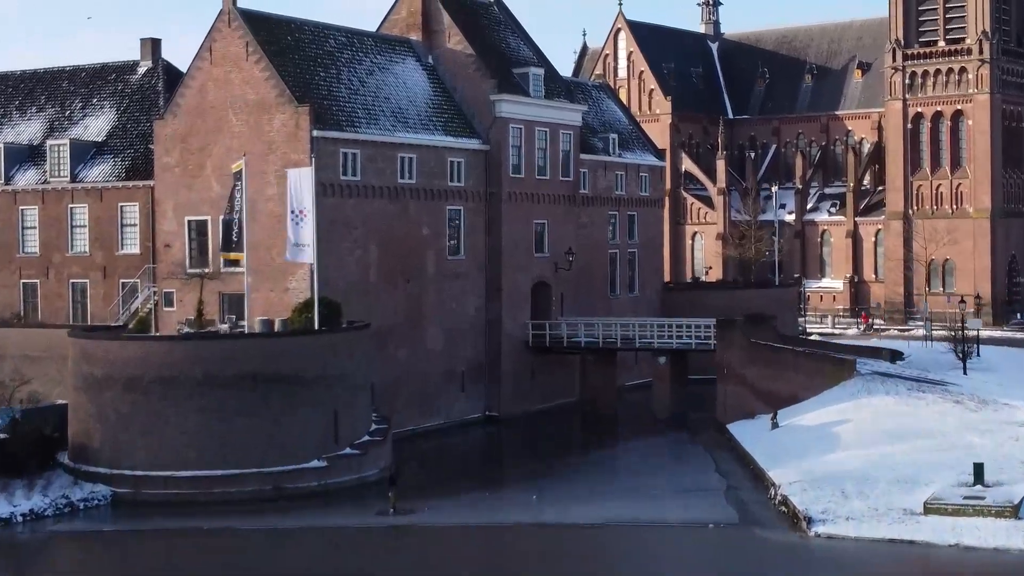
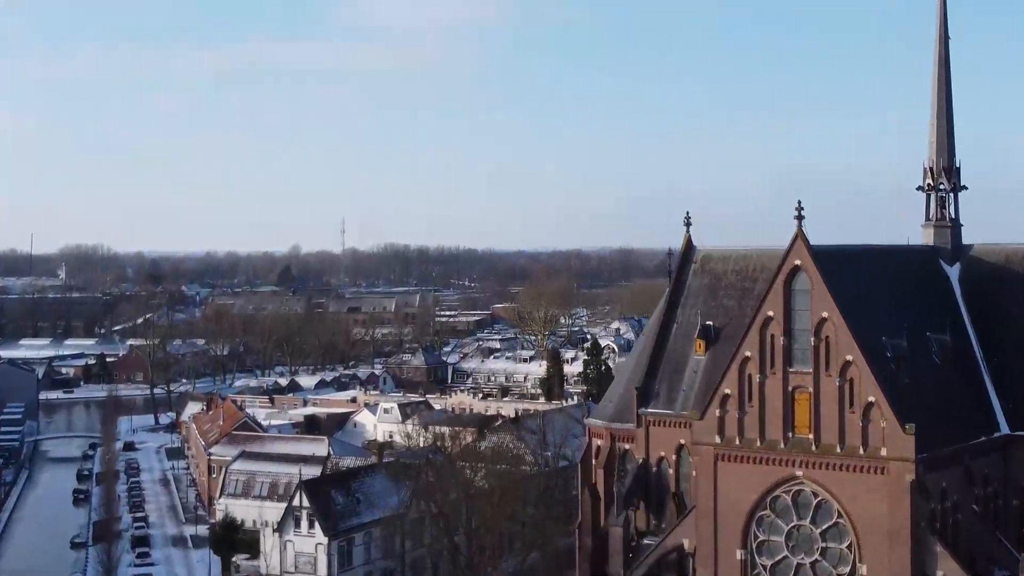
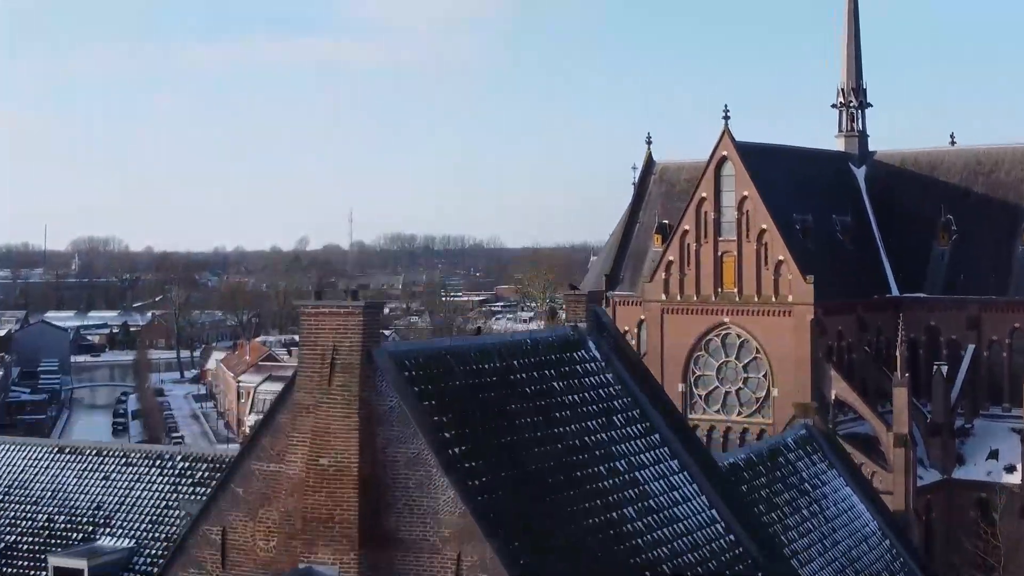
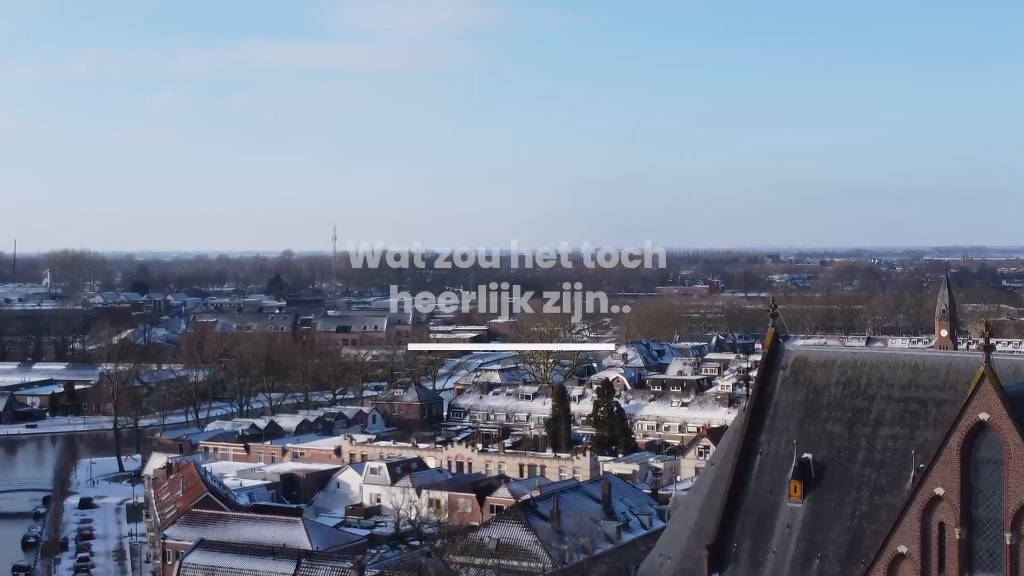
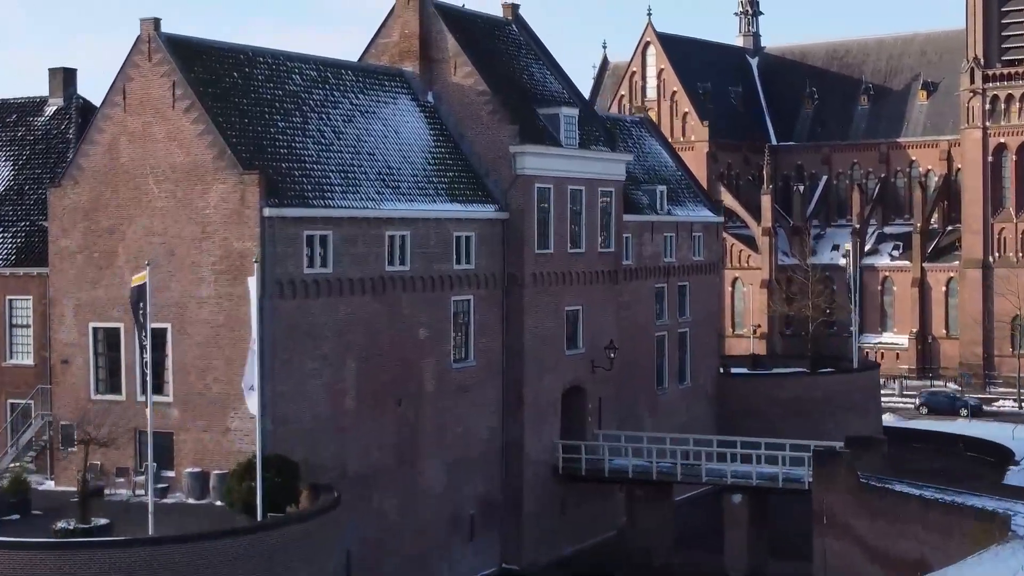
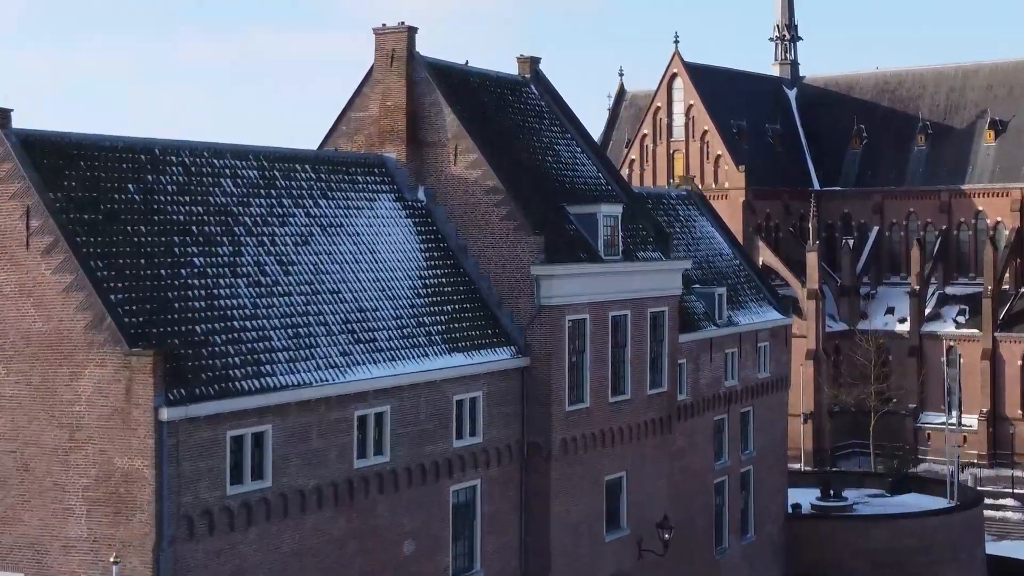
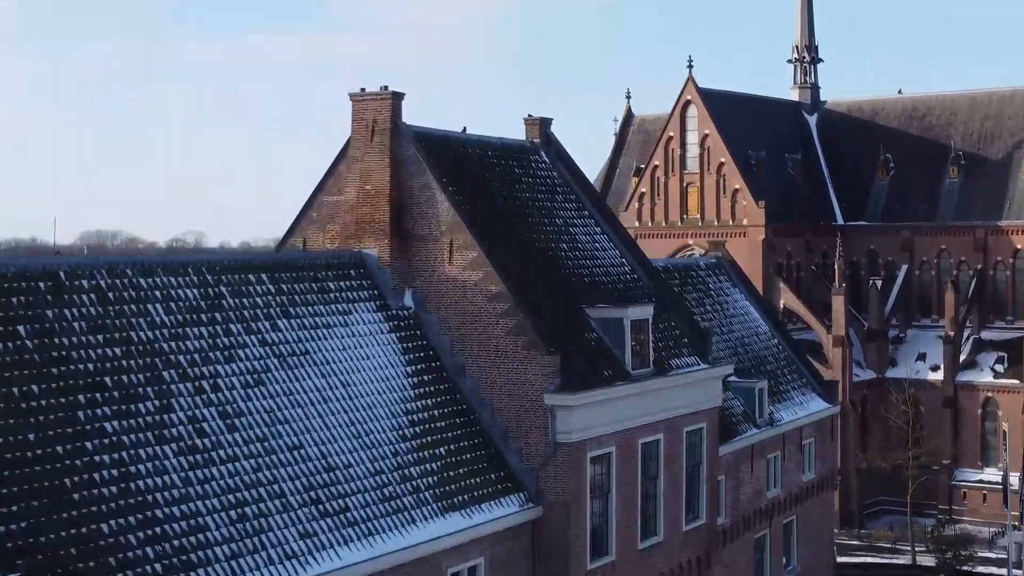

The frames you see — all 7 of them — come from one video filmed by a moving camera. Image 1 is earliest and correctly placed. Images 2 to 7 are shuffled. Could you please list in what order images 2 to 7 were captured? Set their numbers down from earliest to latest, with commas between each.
5, 6, 7, 3, 2, 4
